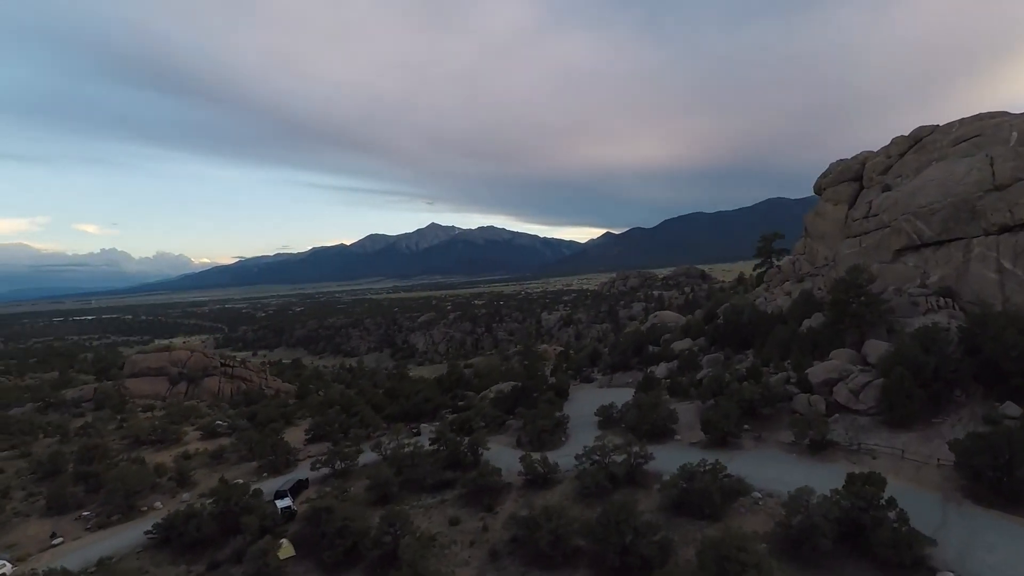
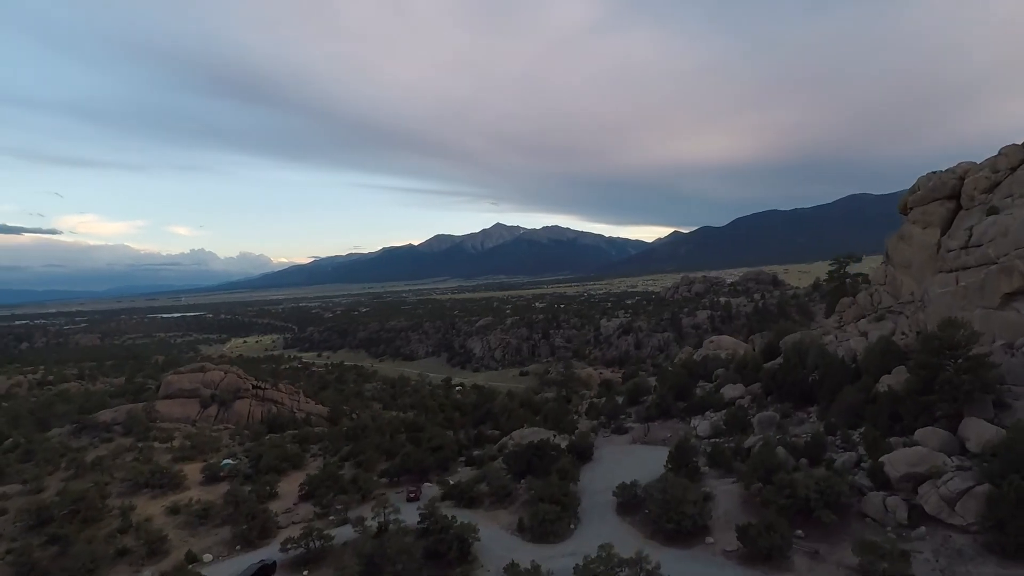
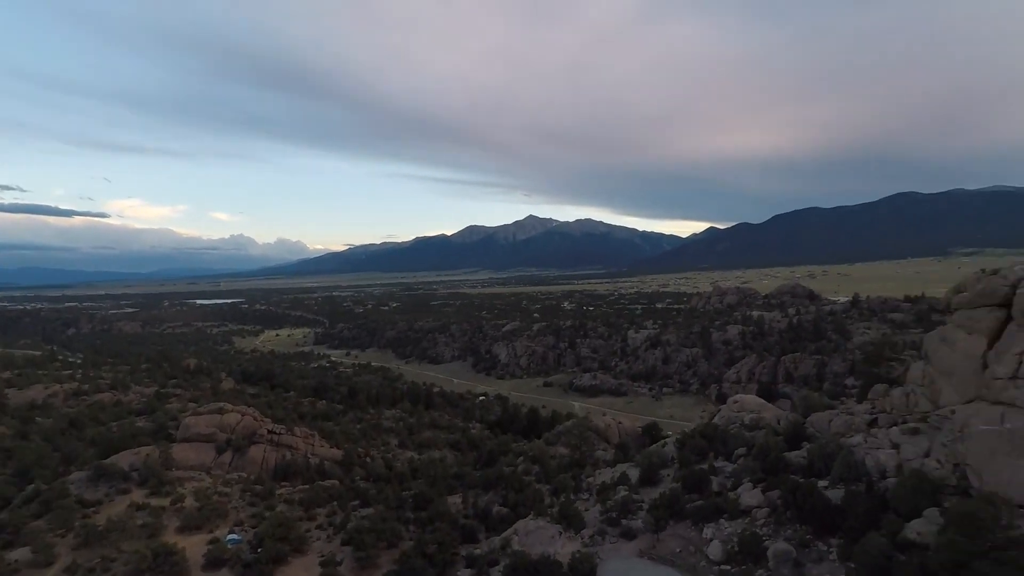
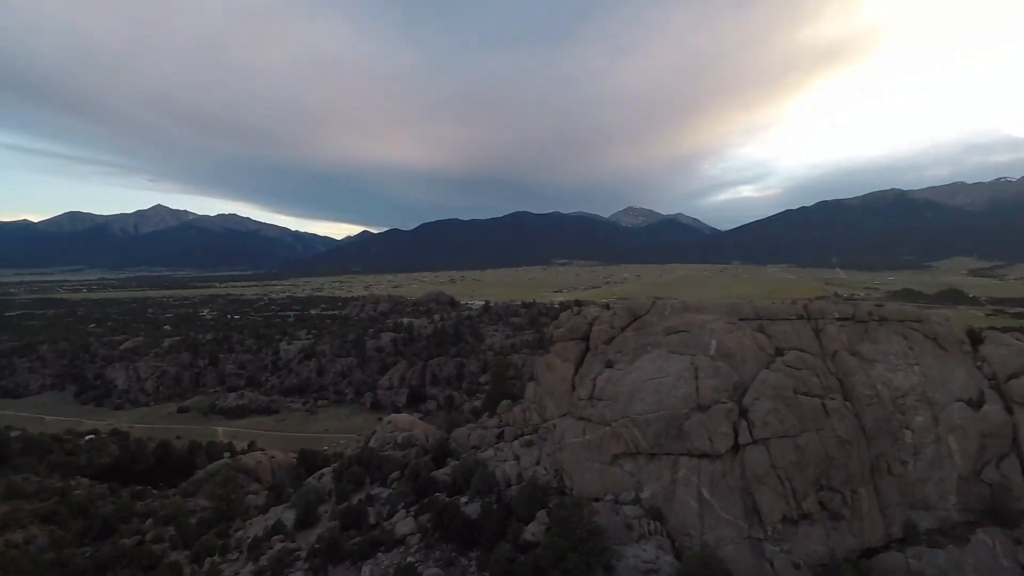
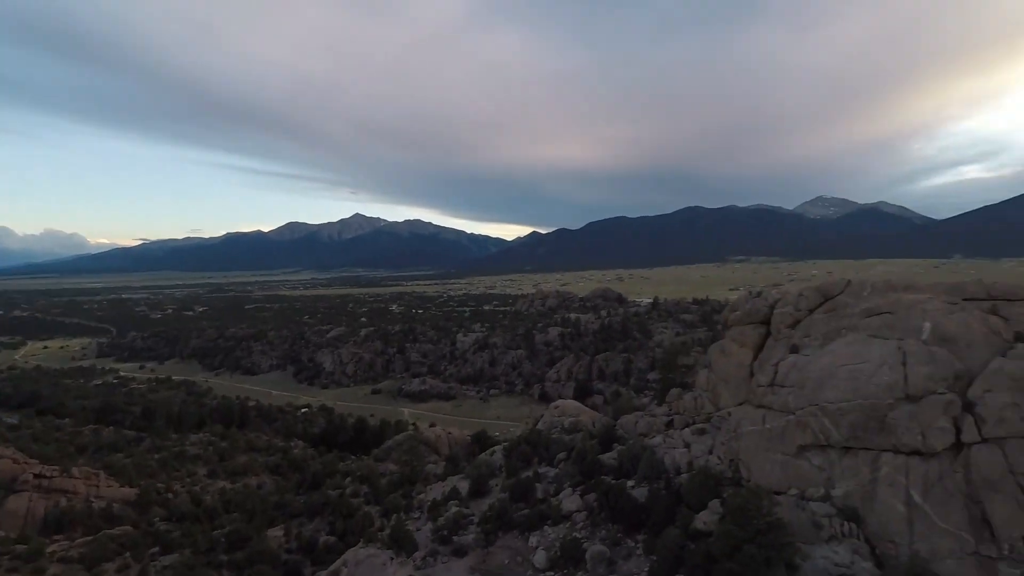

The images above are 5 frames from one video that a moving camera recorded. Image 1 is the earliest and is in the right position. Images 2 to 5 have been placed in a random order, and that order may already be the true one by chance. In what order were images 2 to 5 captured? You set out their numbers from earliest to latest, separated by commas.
2, 3, 5, 4
